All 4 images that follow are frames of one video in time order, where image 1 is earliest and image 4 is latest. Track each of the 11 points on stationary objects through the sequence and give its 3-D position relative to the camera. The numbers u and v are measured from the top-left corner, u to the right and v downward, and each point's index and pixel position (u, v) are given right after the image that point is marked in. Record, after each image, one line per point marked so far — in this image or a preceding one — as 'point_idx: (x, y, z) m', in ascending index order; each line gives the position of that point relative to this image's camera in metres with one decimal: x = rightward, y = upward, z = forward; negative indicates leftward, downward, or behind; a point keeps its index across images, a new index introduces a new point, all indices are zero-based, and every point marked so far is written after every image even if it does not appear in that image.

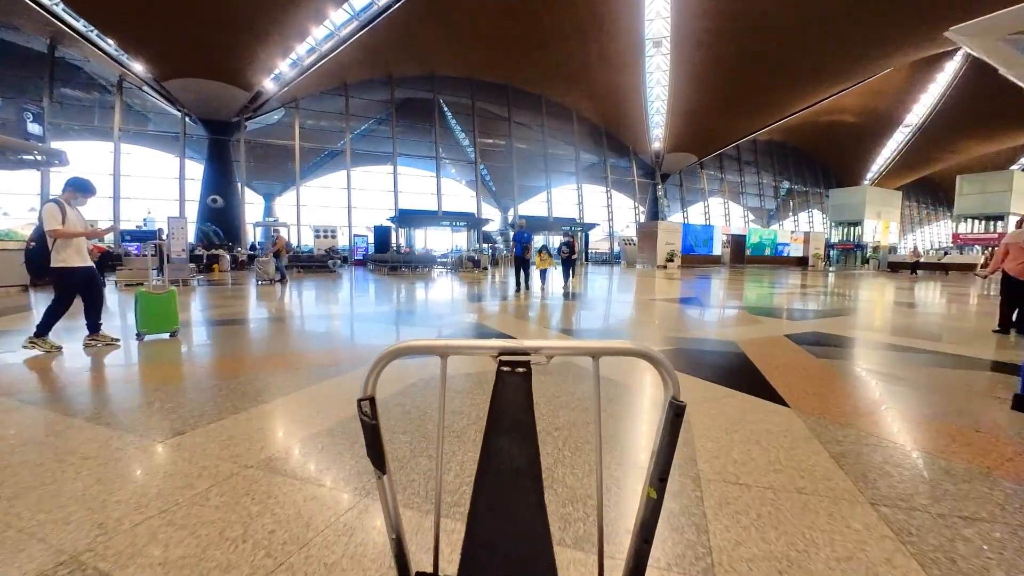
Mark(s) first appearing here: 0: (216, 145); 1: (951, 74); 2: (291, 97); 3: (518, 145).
0: (-9.8, +4.8, +13.9) m
1: (+18.6, +9.1, +17.8) m
2: (-7.8, +6.7, +14.6) m
3: (+0.3, +6.2, +18.7) m
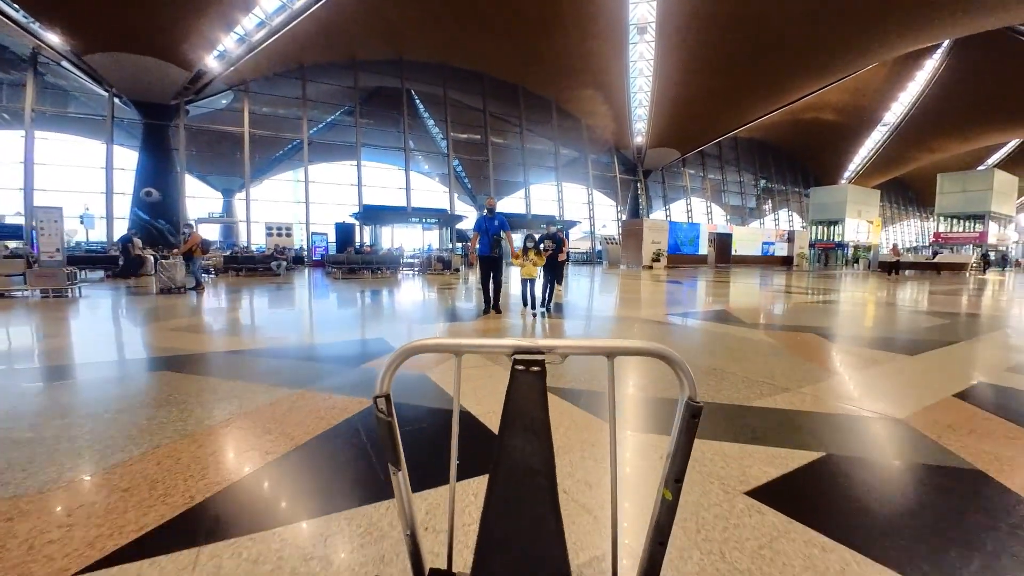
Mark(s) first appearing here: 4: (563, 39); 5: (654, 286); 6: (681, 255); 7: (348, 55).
0: (-10.5, +4.7, +12.5) m
1: (+17.6, +9.2, +17.9) m
2: (-8.5, +6.6, +13.2) m
3: (-0.7, +6.1, +17.8) m
4: (+1.7, +8.2, +13.9) m
5: (+3.6, +0.1, +10.7) m
6: (+6.9, +1.3, +17.3) m
7: (-5.6, +7.9, +14.4) m
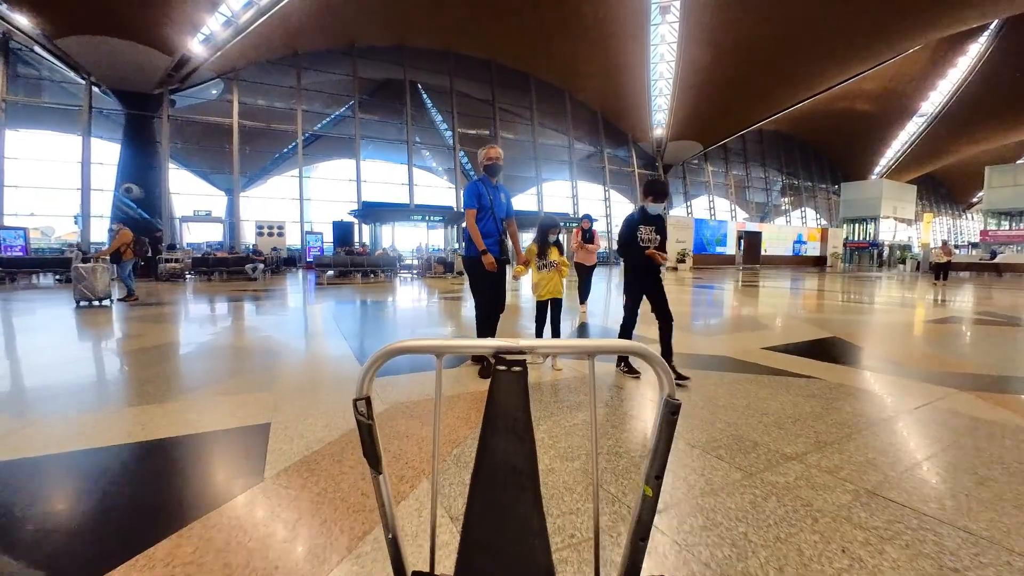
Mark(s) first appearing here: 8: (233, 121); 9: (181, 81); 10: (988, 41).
0: (-10.3, +4.6, +11.8) m
1: (+18.0, +9.1, +16.6) m
2: (-8.2, +6.5, +12.5) m
3: (-0.3, +6.0, +16.9) m
4: (+2.0, +8.1, +13.0) m
5: (+3.8, 0.0, +9.7) m
6: (+7.3, +1.2, +16.2) m
7: (-5.2, +7.8, +13.6) m
8: (-8.3, +5.0, +12.8) m
9: (-9.6, +6.0, +12.4) m
10: (+17.8, +9.3, +15.9) m
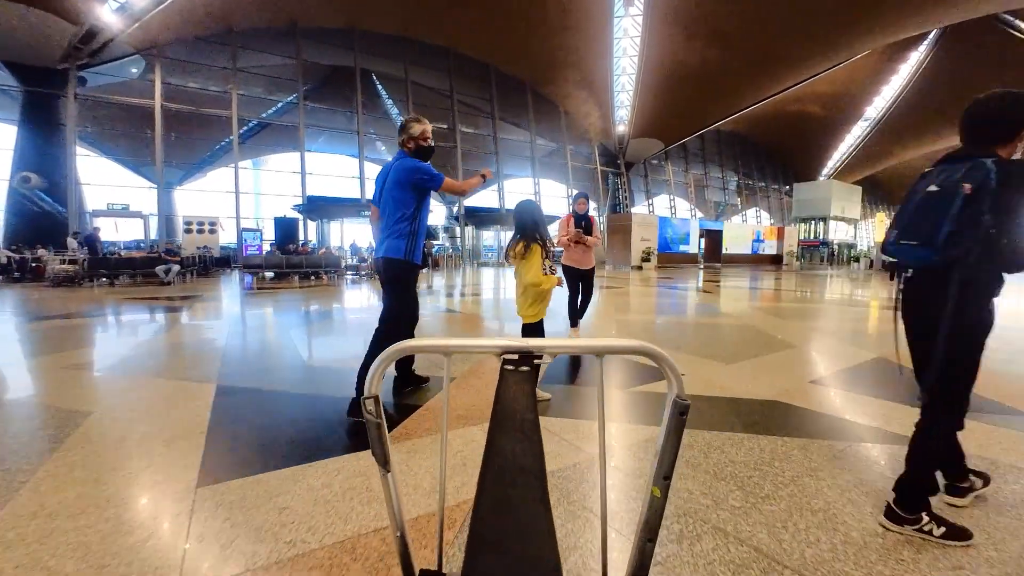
0: (-11.3, +4.5, +10.4) m
1: (+16.4, +9.2, +17.5) m
2: (-9.3, +6.4, +11.2) m
3: (-1.8, +6.1, +16.2) m
4: (+0.9, +8.1, +12.5) m
5: (+3.0, 0.0, +9.5) m
6: (+5.8, +1.3, +16.2) m
7: (-6.4, +7.8, +12.6) m
8: (-9.5, +4.9, +11.6) m
9: (-10.6, +5.9, +11.0) m
10: (+16.3, +9.4, +16.8) m
